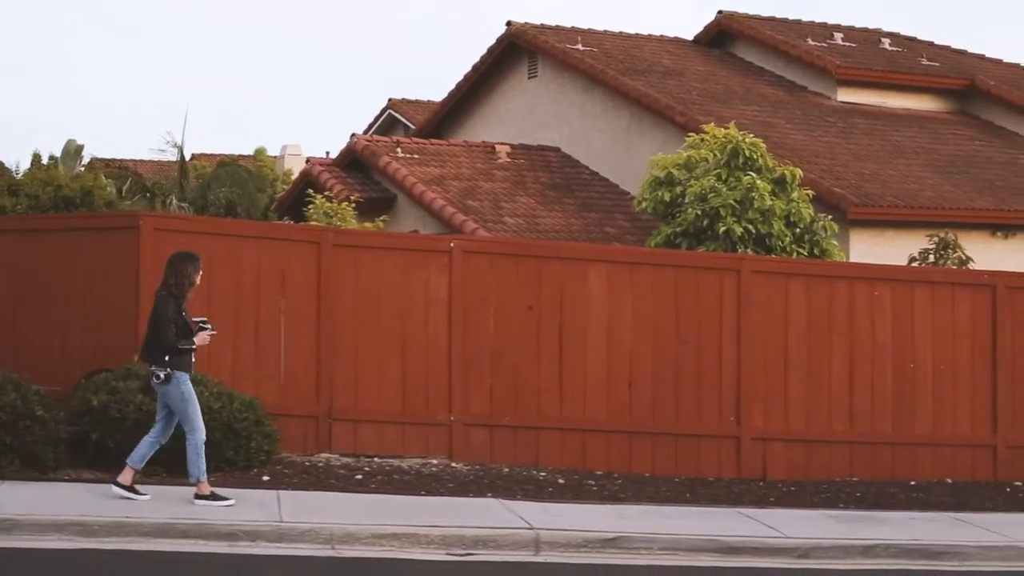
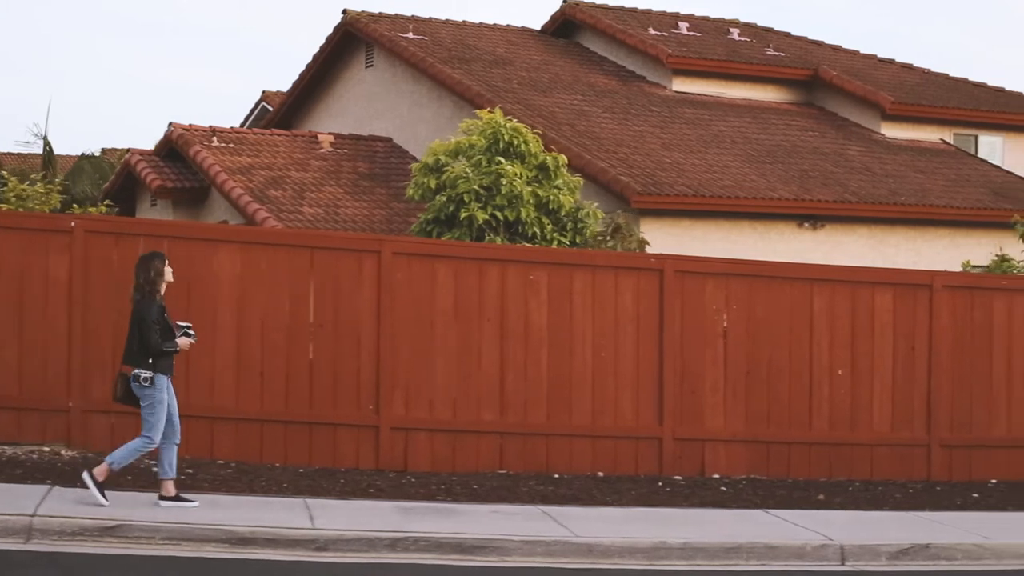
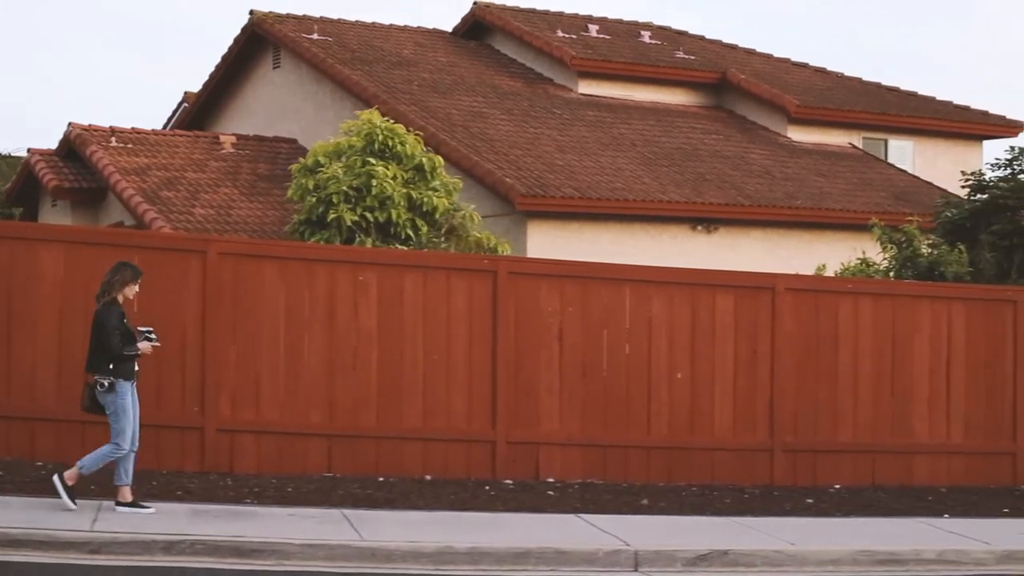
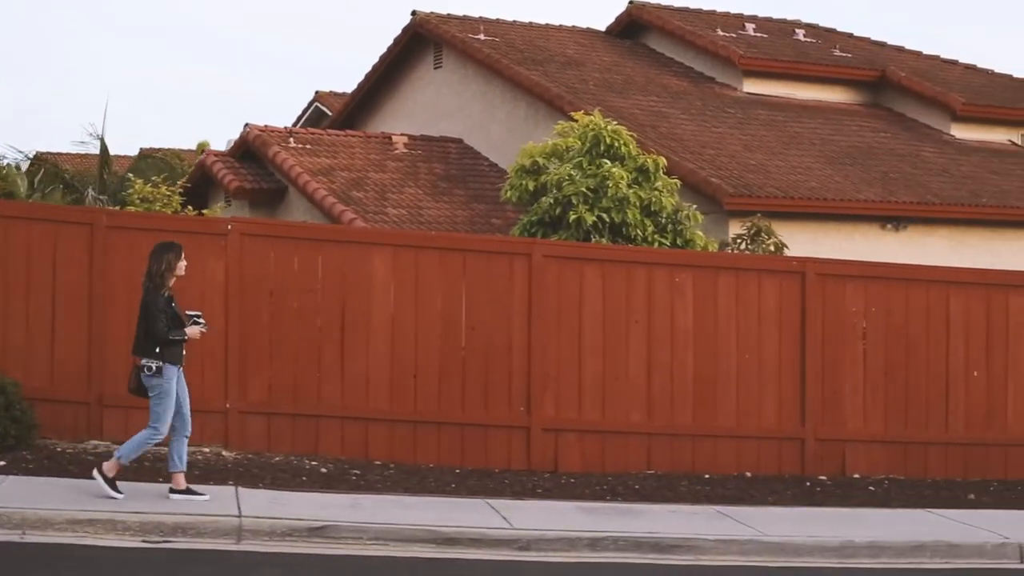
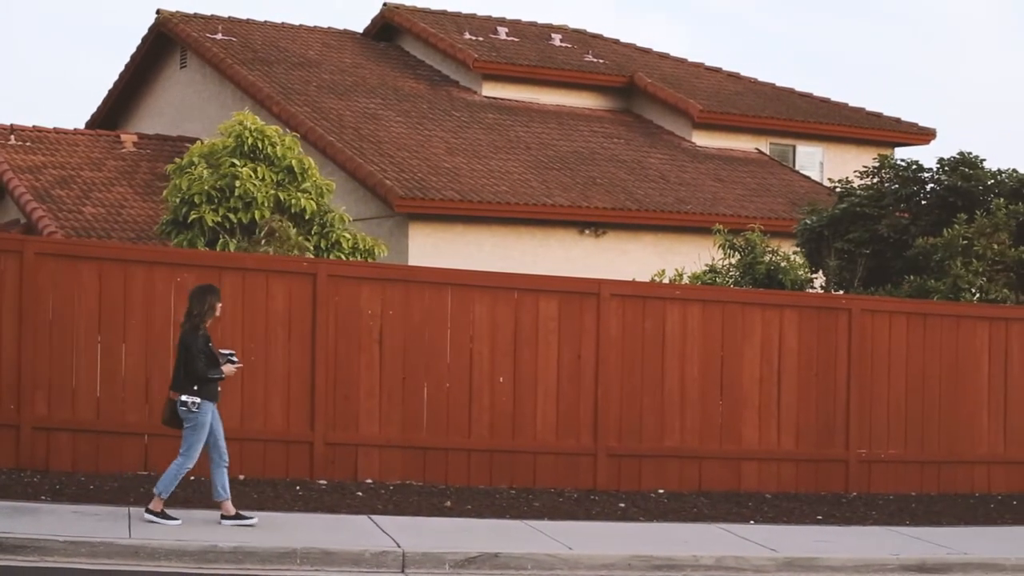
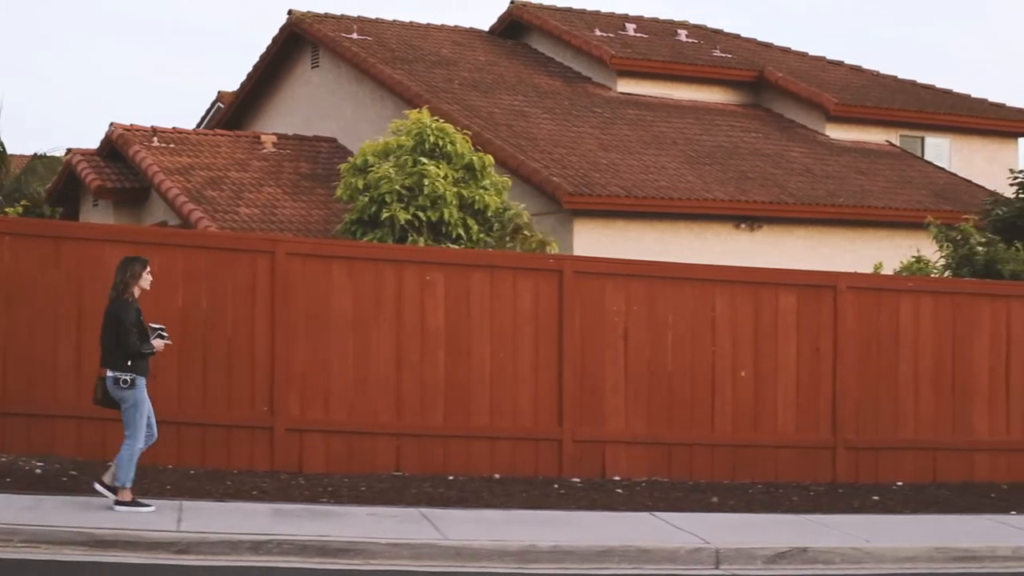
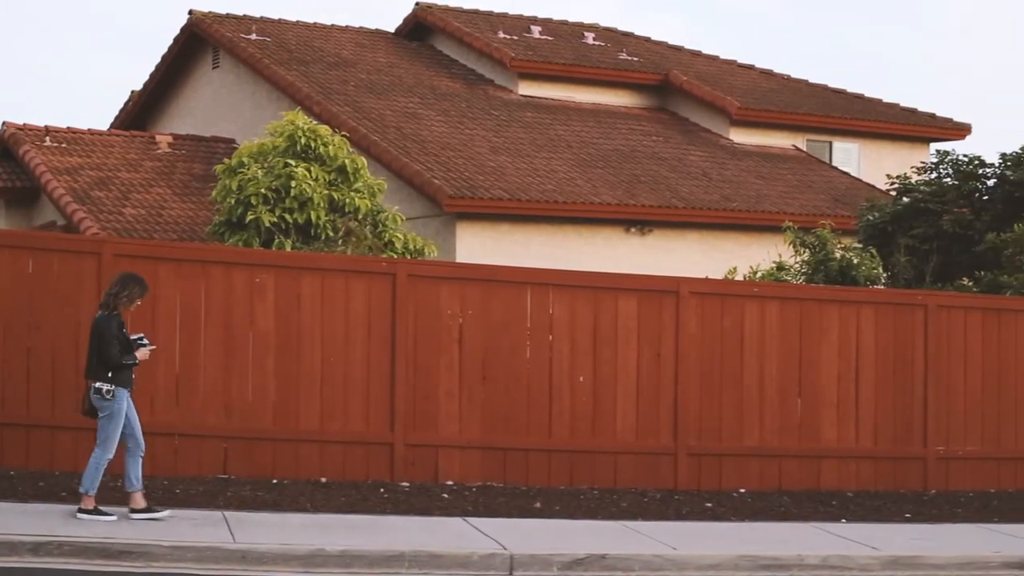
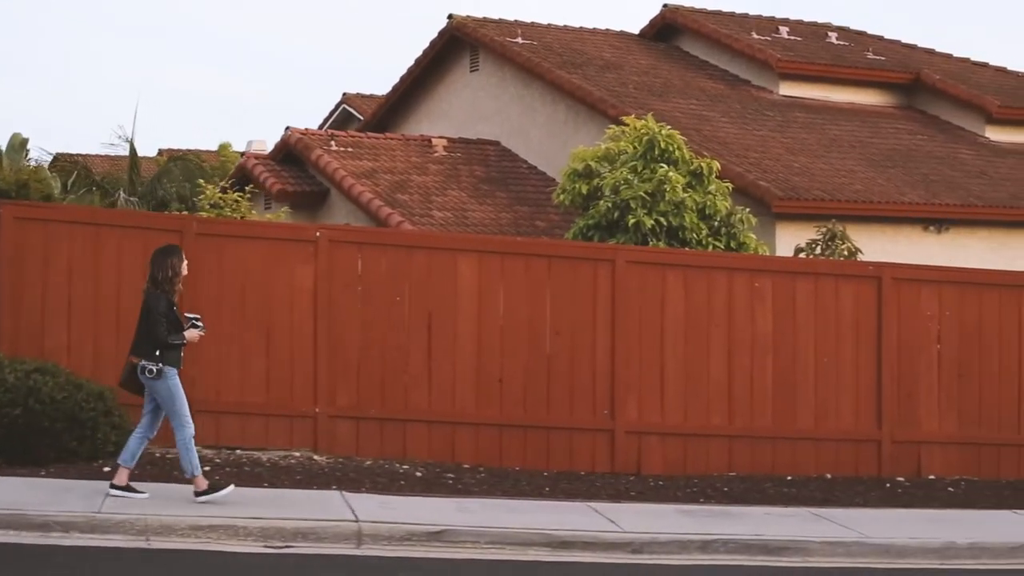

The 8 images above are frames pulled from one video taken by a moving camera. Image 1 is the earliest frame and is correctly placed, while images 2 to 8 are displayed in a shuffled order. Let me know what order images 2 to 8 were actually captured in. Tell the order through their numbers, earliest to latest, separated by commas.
8, 4, 2, 6, 3, 7, 5
